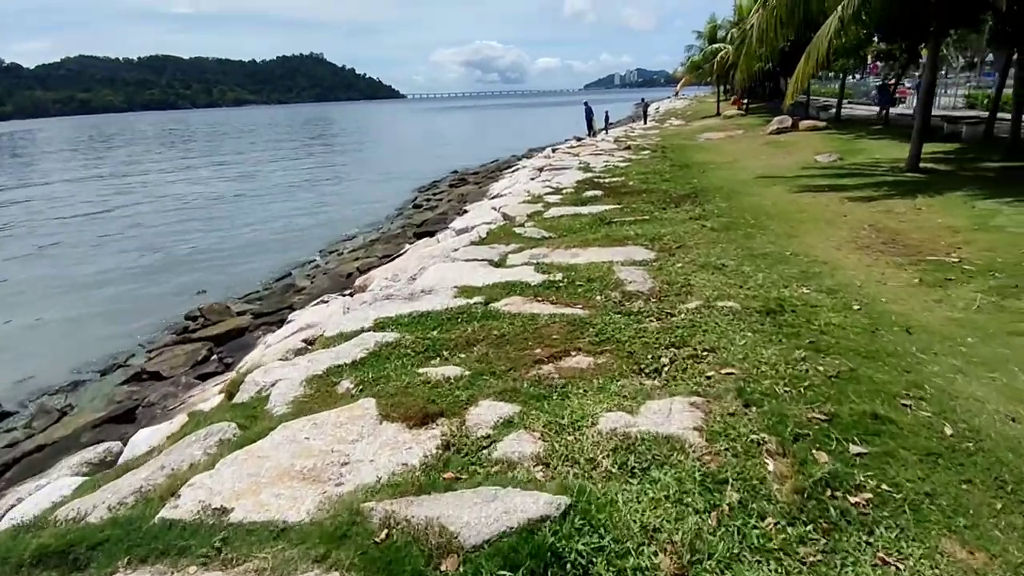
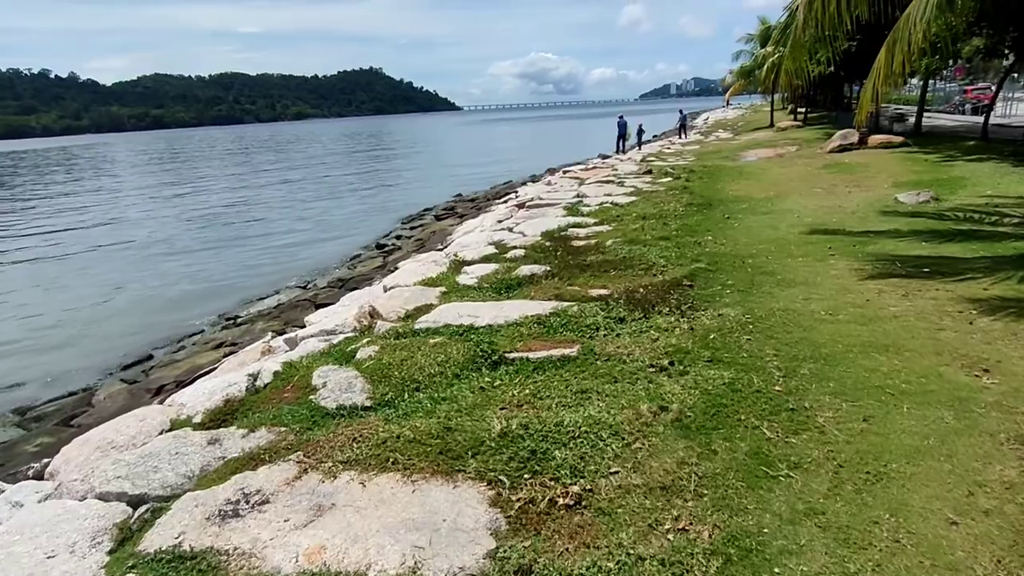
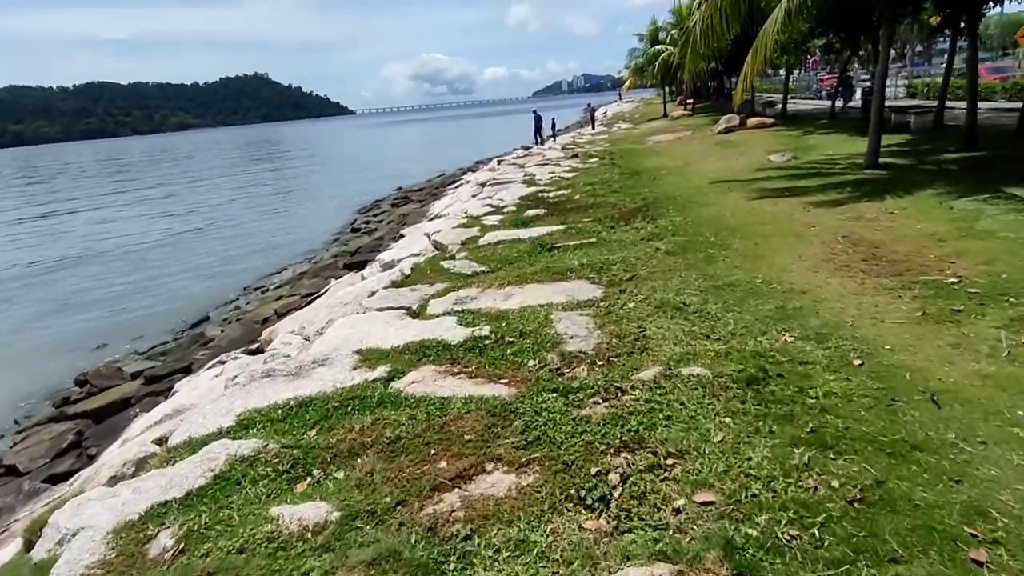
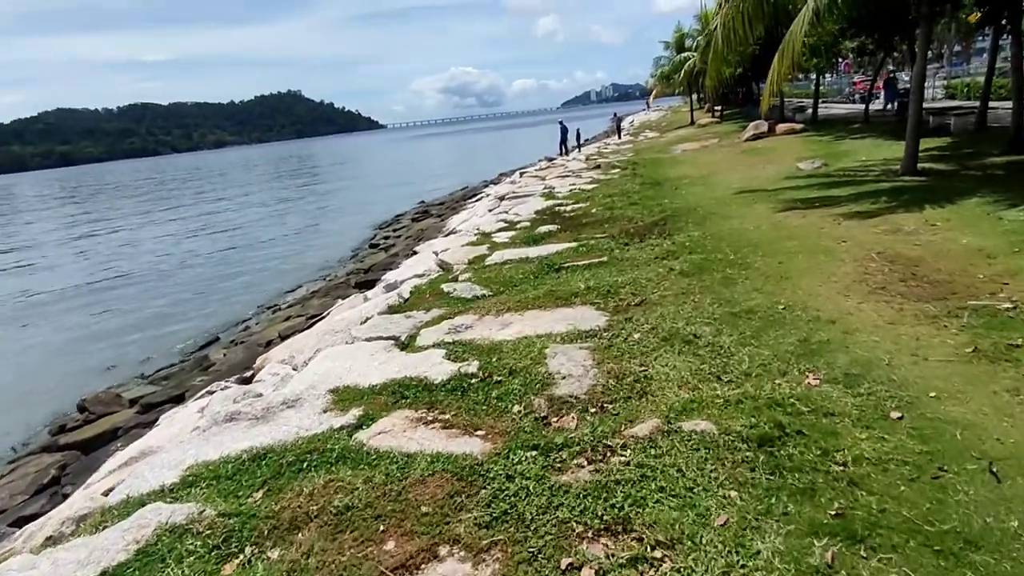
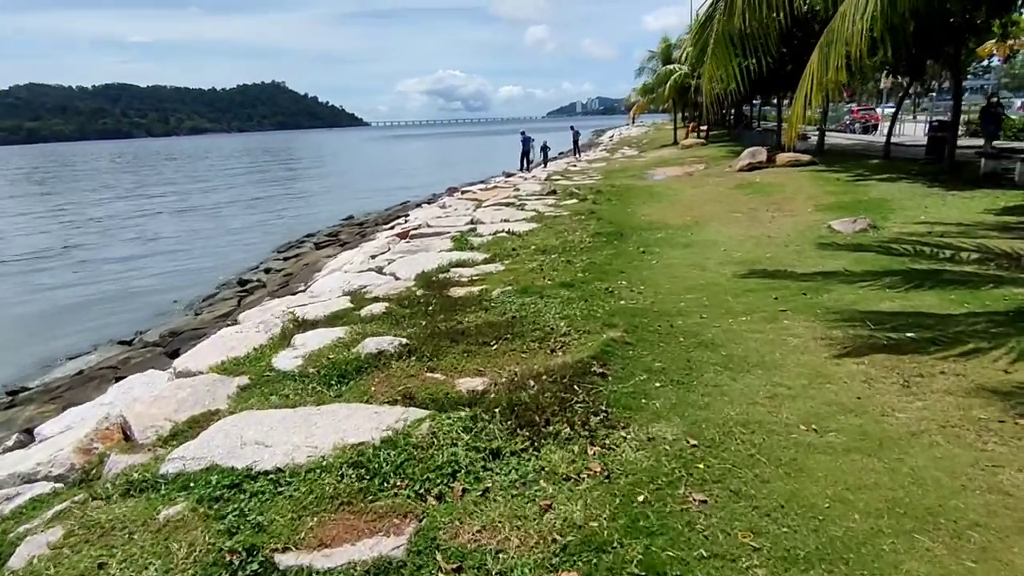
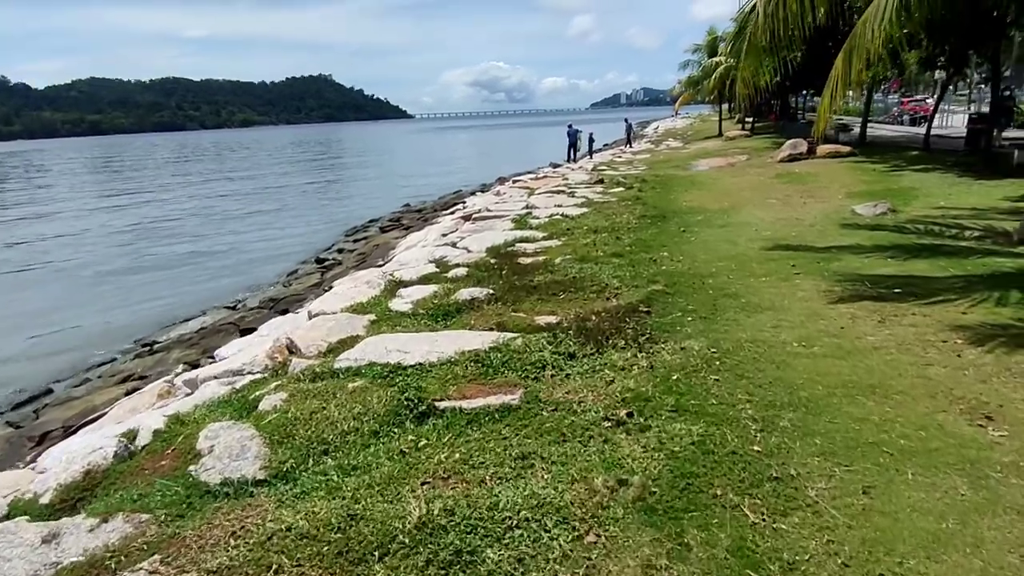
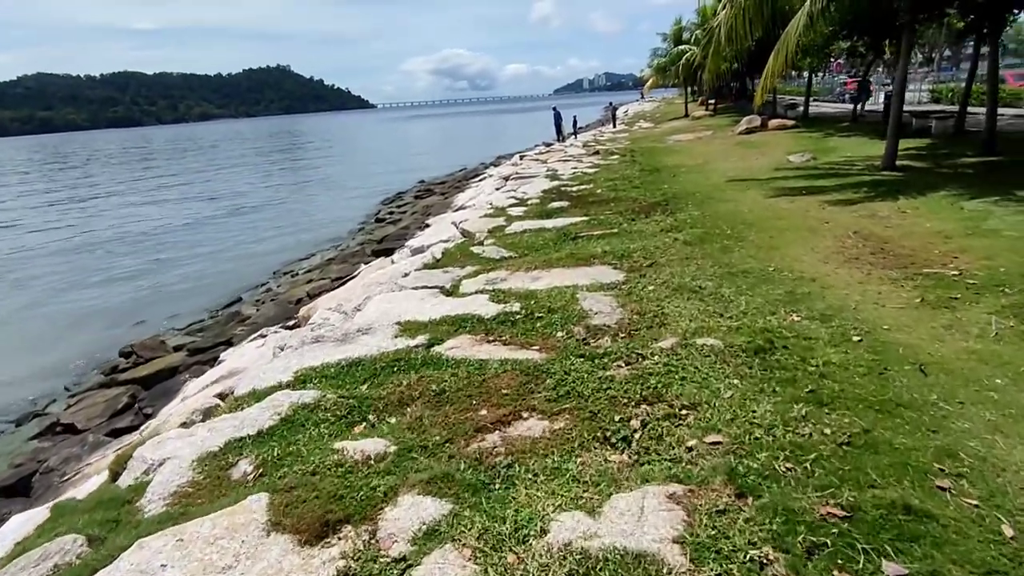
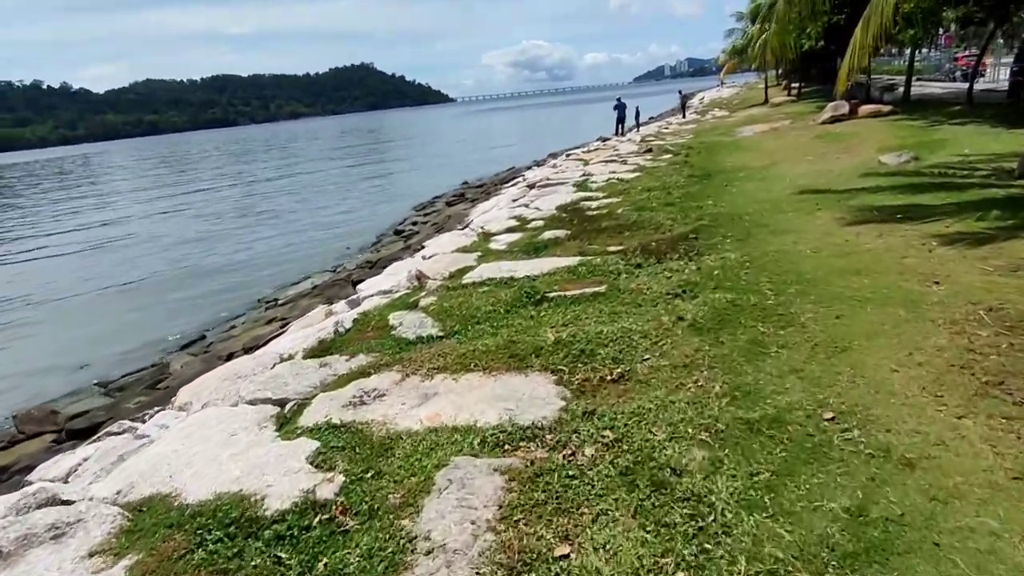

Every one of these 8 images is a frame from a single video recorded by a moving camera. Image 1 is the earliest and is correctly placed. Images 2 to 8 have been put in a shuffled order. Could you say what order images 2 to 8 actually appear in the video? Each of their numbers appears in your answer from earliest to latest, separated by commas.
7, 3, 4, 8, 2, 6, 5
